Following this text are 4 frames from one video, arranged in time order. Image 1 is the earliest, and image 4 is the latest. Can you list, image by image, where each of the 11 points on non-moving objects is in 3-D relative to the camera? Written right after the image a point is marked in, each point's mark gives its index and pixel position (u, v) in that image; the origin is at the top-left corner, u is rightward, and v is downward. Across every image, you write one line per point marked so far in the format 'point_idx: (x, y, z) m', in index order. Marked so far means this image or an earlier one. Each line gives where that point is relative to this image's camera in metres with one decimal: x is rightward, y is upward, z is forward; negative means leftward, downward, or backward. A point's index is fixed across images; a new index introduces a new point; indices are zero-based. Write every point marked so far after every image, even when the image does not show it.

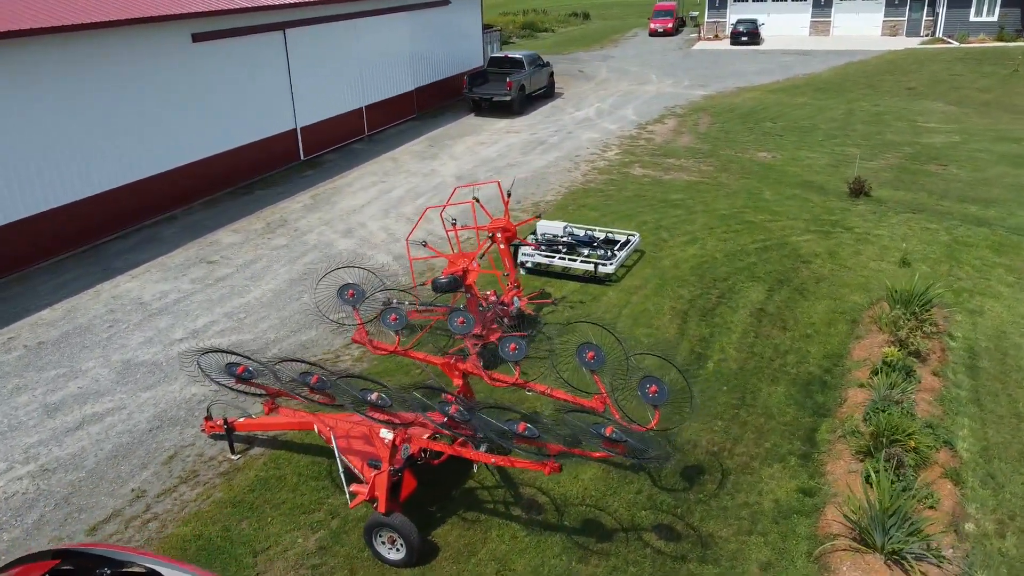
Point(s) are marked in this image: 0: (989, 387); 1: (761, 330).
0: (+5.1, -1.1, +8.6) m
1: (+3.1, -0.5, +10.1) m
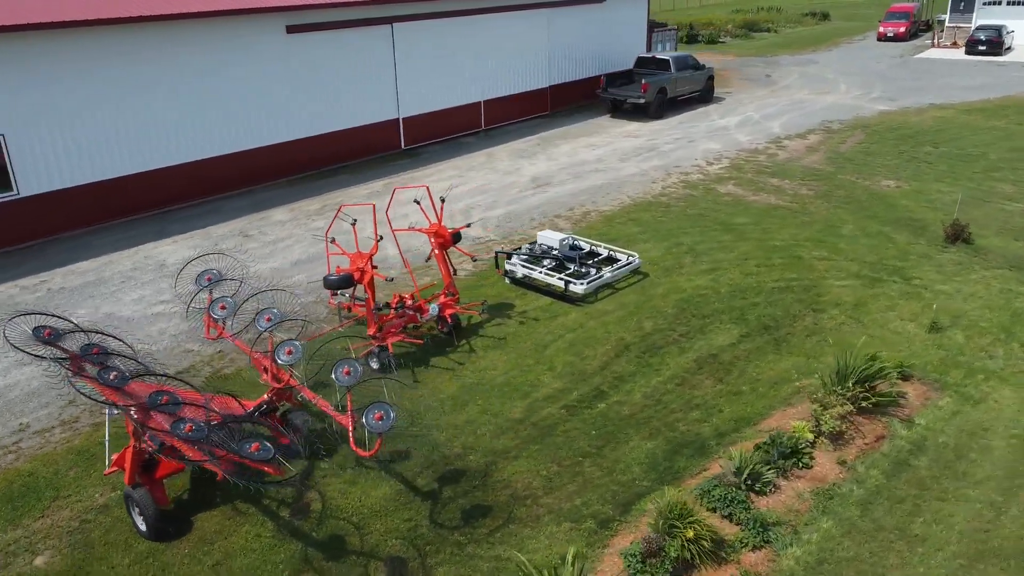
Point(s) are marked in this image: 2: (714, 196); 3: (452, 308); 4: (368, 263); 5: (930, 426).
0: (+3.4, -1.8, +7.1) m
1: (+2.0, -1.0, +9.0) m
2: (+3.9, +1.8, +15.6) m
3: (-0.8, -0.2, +10.0) m
4: (-1.6, +0.3, +8.9) m
5: (+4.1, -1.4, +8.0) m
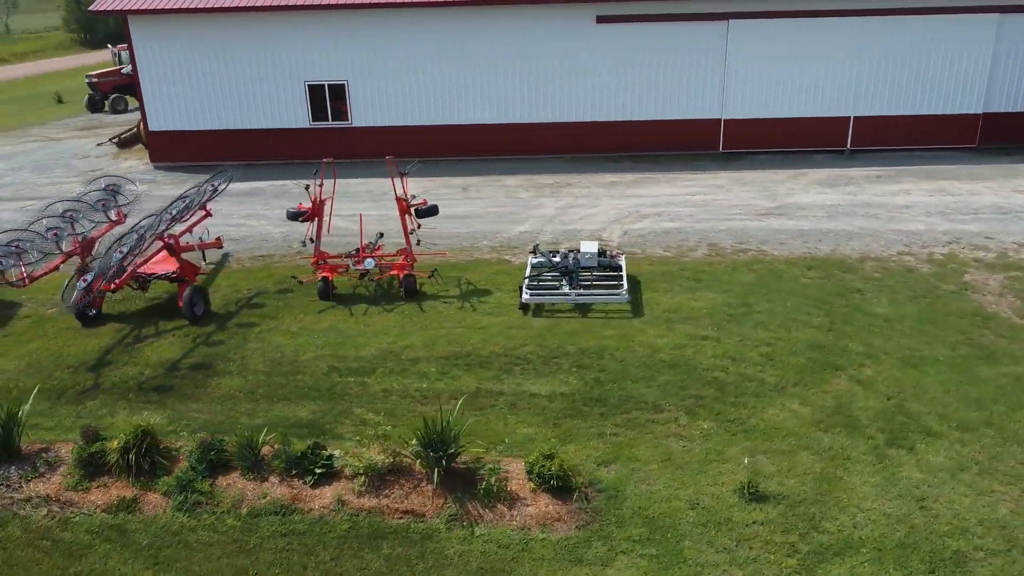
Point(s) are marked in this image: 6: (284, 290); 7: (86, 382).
0: (-1.5, -2.1, +6.5) m
1: (-0.7, -1.2, +8.7) m
2: (+6.0, +0.1, +11.3) m
3: (-1.5, +0.3, +11.2) m
4: (-2.6, +1.1, +11.0) m
5: (-0.3, -2.0, +6.5) m
6: (-3.3, 0.0, +11.6) m
7: (-4.9, -1.1, +9.3) m
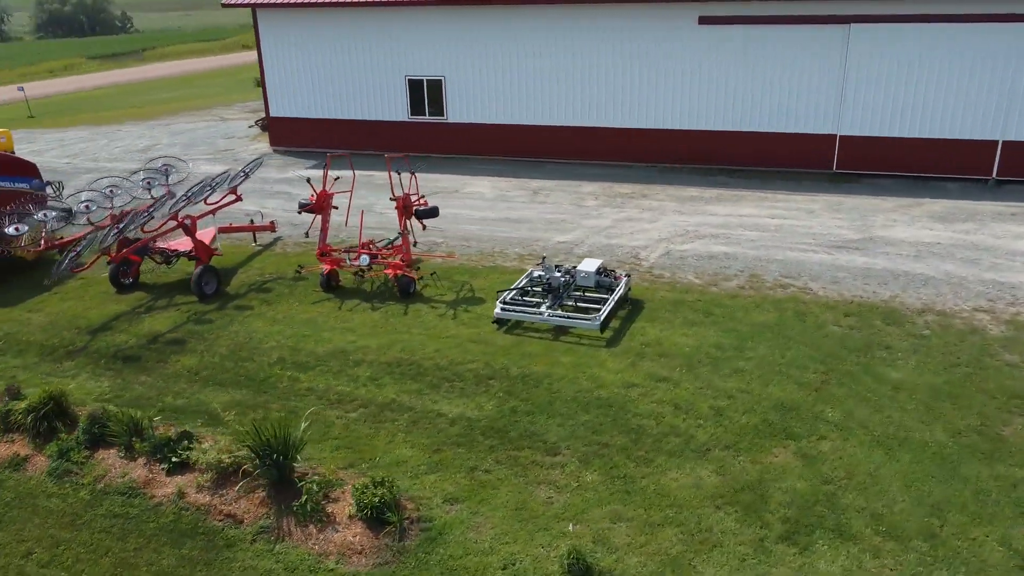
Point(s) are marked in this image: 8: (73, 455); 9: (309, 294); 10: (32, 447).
0: (-3.1, -2.0, +6.6) m
1: (-1.6, -1.2, +8.5) m
2: (+5.7, -0.7, +9.2) m
3: (-1.6, +0.3, +11.1) m
4: (-2.6, +1.2, +11.2) m
5: (-1.9, -2.1, +6.3) m
6: (-3.2, +0.2, +12.0) m
7: (-5.4, -0.7, +10.2) m
8: (-4.0, -1.5, +7.5) m
9: (-2.9, -0.1, +11.4) m
10: (-4.6, -1.5, +7.7) m
